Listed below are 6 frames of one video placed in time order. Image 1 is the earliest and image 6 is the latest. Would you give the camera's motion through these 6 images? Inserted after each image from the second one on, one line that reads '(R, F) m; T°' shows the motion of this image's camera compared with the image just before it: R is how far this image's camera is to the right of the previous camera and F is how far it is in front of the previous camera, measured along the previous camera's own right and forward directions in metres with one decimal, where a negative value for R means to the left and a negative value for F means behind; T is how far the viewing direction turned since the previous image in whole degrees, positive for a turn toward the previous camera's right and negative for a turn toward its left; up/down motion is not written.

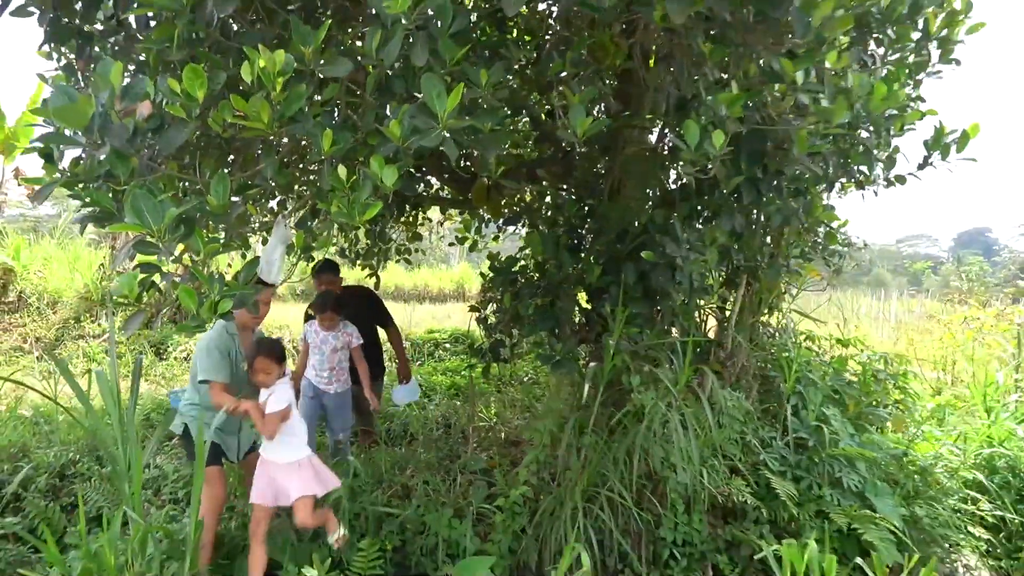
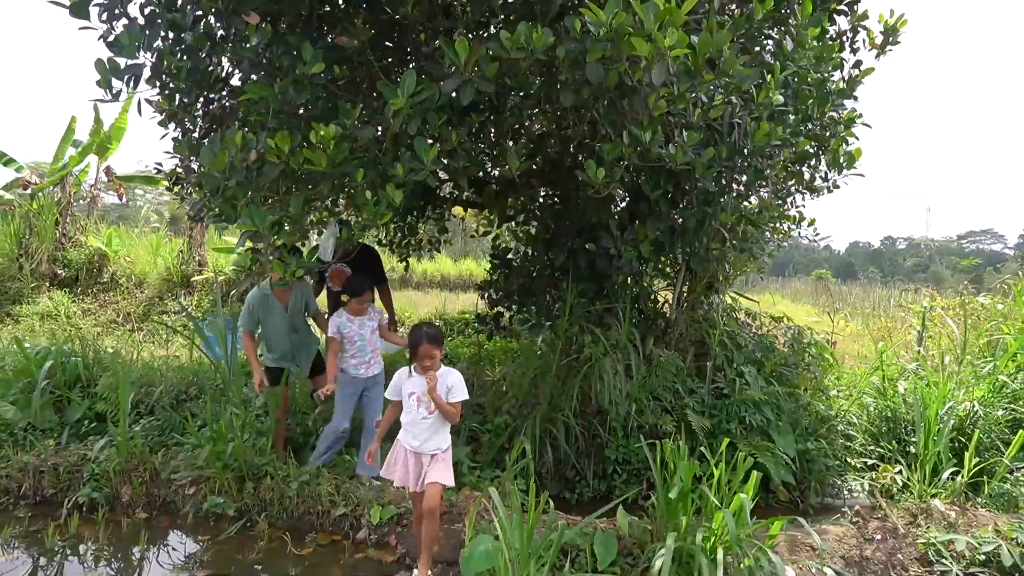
(+0.3, -1.1) m; -4°
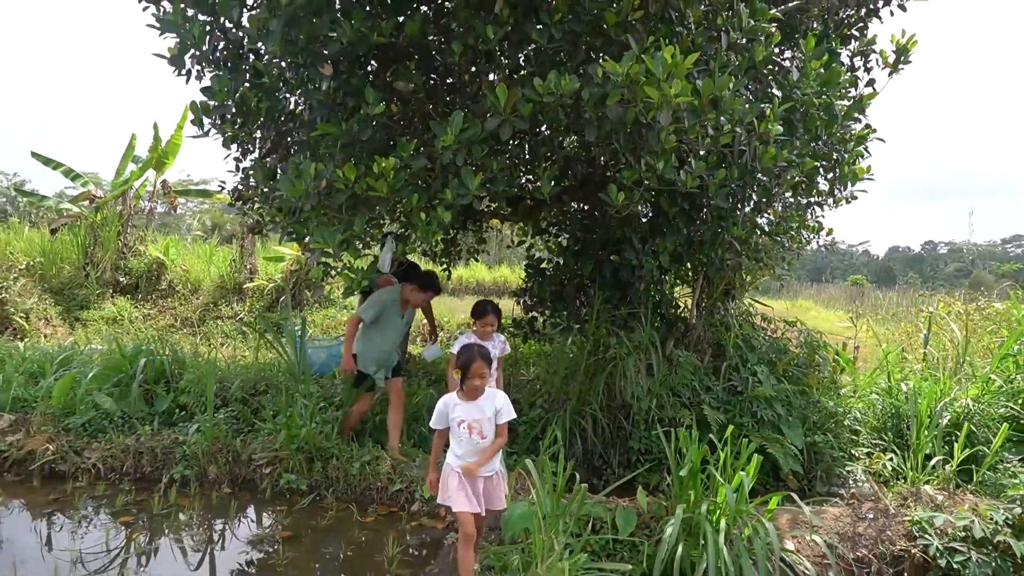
(0.0, -0.5) m; -2°
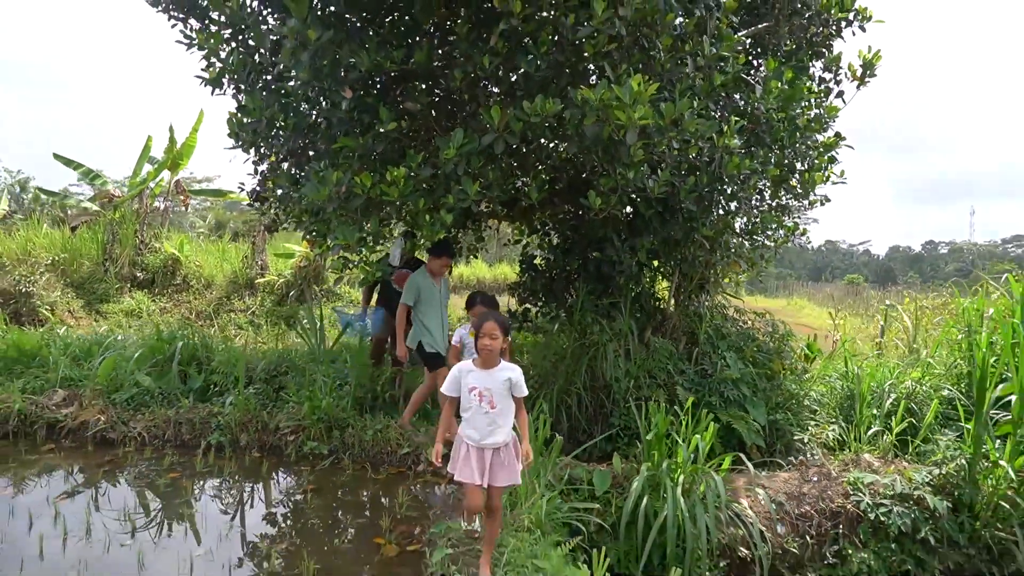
(0.0, -0.6) m; 0°
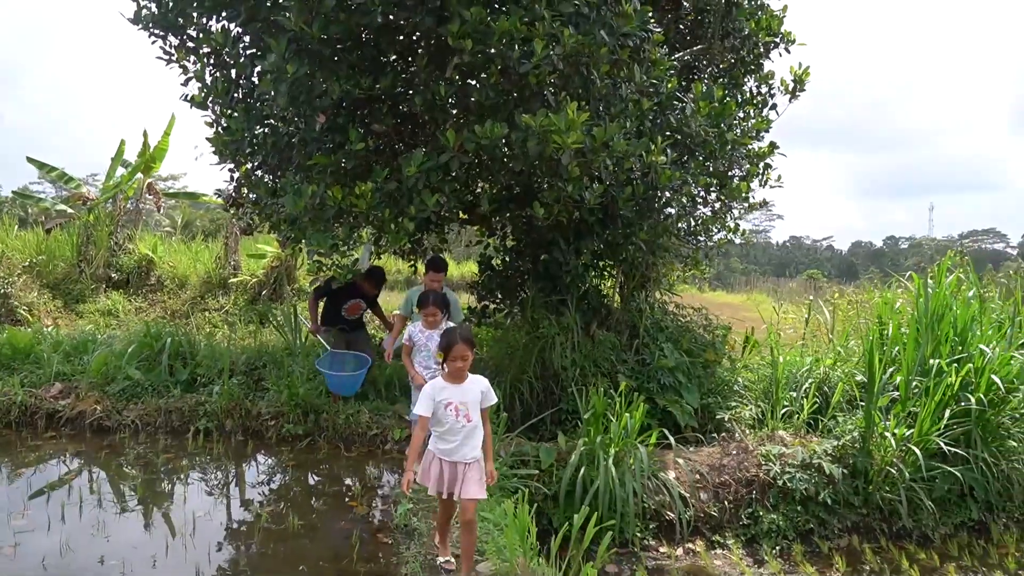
(+0.1, -0.6) m; +2°
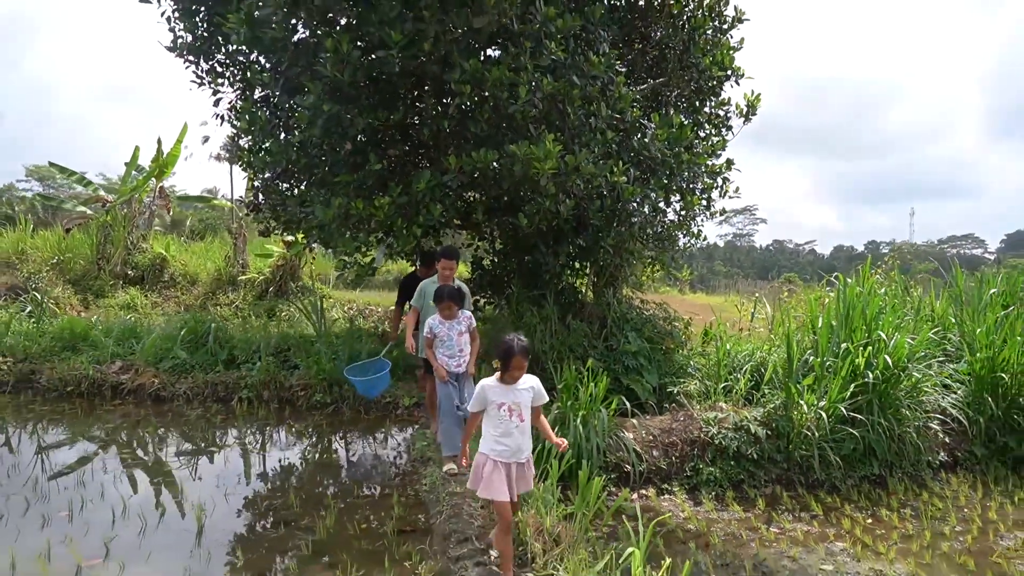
(0.0, -1.0) m; +1°
